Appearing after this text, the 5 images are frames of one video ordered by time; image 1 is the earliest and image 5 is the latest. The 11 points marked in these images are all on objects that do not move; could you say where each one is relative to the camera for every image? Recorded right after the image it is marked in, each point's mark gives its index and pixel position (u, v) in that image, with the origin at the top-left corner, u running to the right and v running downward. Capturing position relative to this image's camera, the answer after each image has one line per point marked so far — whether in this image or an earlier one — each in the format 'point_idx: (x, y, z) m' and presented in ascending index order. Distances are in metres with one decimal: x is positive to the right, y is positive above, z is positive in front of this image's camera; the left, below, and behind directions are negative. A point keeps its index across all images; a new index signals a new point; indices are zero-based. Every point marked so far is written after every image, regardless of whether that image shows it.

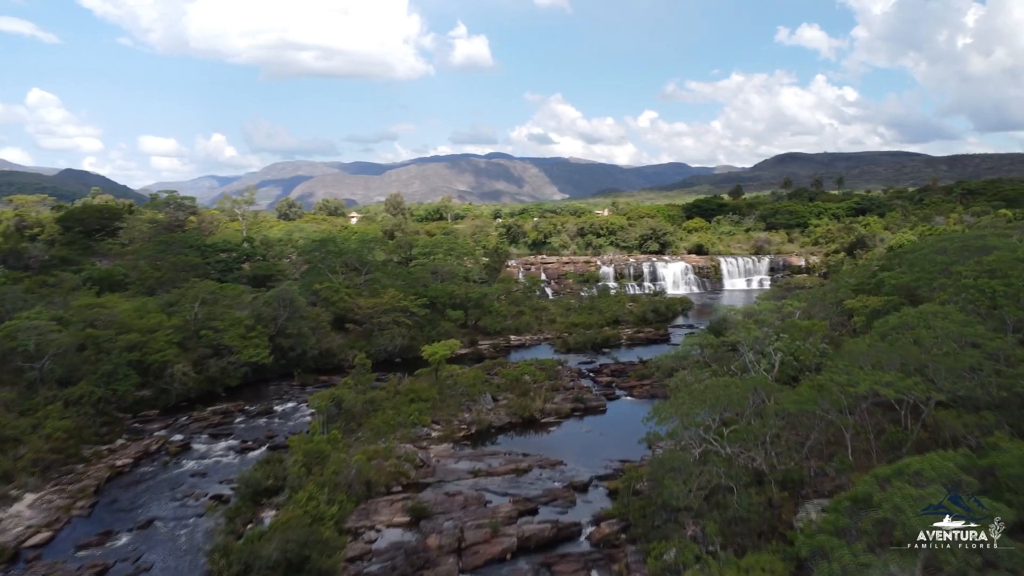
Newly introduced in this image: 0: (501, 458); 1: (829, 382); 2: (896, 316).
0: (-0.3, -5.3, +18.0) m
1: (+5.9, -1.7, +10.6) m
2: (+8.3, -0.6, +12.4) m
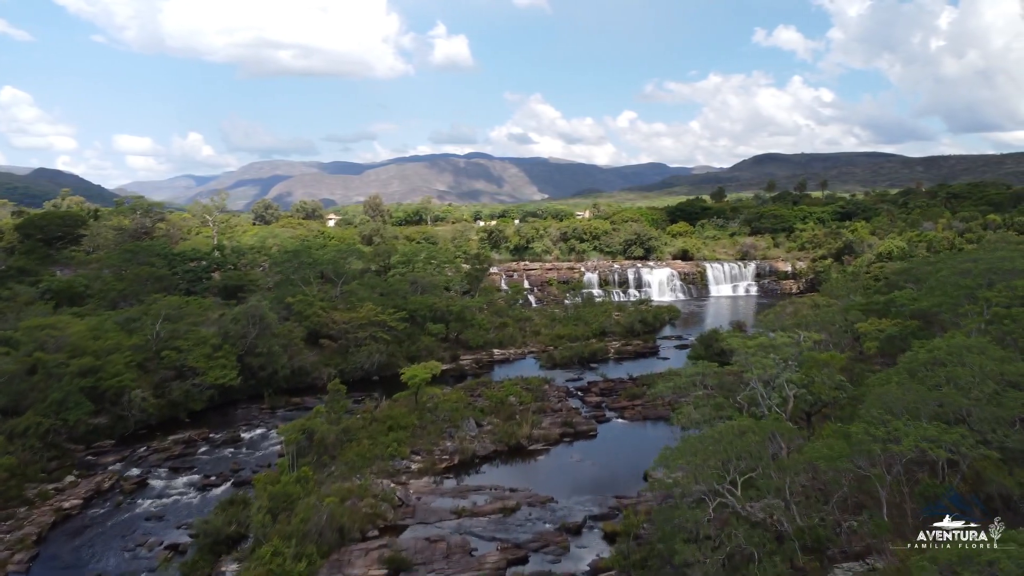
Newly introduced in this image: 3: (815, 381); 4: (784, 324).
0: (-0.7, -6.0, +16.7) m
1: (+5.7, -2.3, +9.5) m
2: (+8.0, -1.2, +11.3) m
3: (+6.5, -2.0, +12.4) m
4: (+8.4, -1.1, +17.8) m
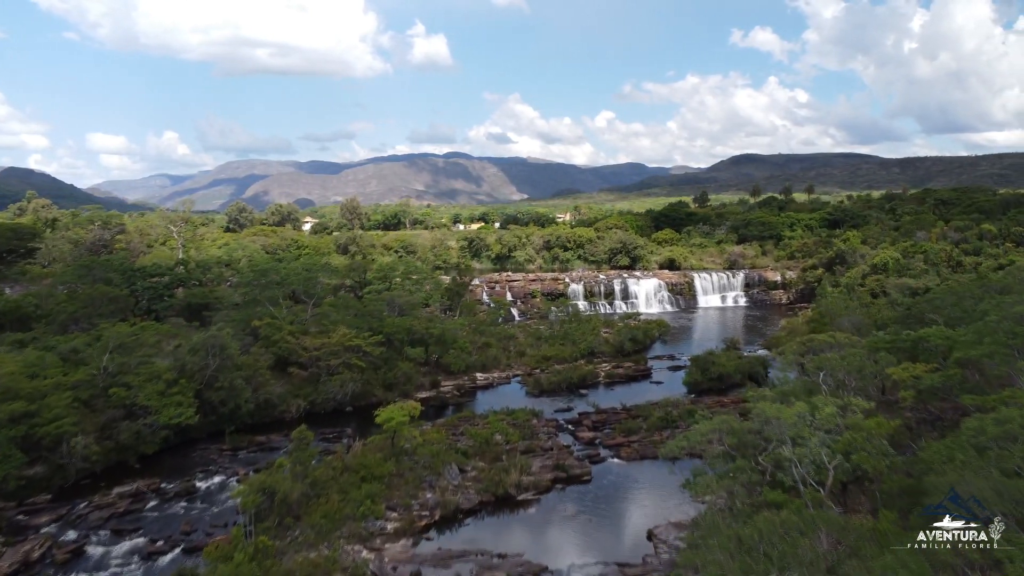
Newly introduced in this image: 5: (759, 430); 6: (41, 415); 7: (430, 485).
0: (-1.0, -7.0, +14.7) m
1: (+5.6, -3.3, +7.8) m
2: (+7.9, -2.2, +9.7) m
3: (+6.3, -3.0, +10.7) m
4: (+8.0, -2.1, +16.2) m
5: (+5.2, -3.0, +12.2) m
6: (-16.2, -4.4, +19.9) m
7: (-2.6, -6.1, +18.0) m
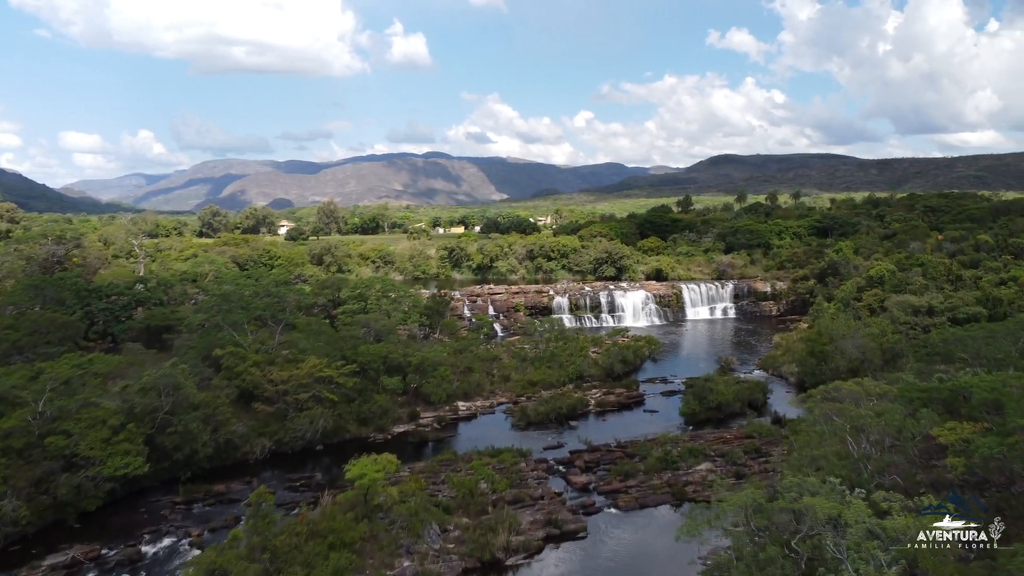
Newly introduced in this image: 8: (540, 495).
0: (-1.2, -8.1, +12.8) m
1: (+5.6, -4.3, +6.1) m
2: (+7.7, -3.2, +8.0) m
3: (+6.2, -4.0, +9.0) m
4: (+7.7, -3.1, +14.6) m
5: (+5.1, -4.0, +10.5) m
6: (-16.6, -5.7, +17.4) m
7: (-2.9, -7.2, +16.0) m
8: (+0.9, -6.7, +18.8) m
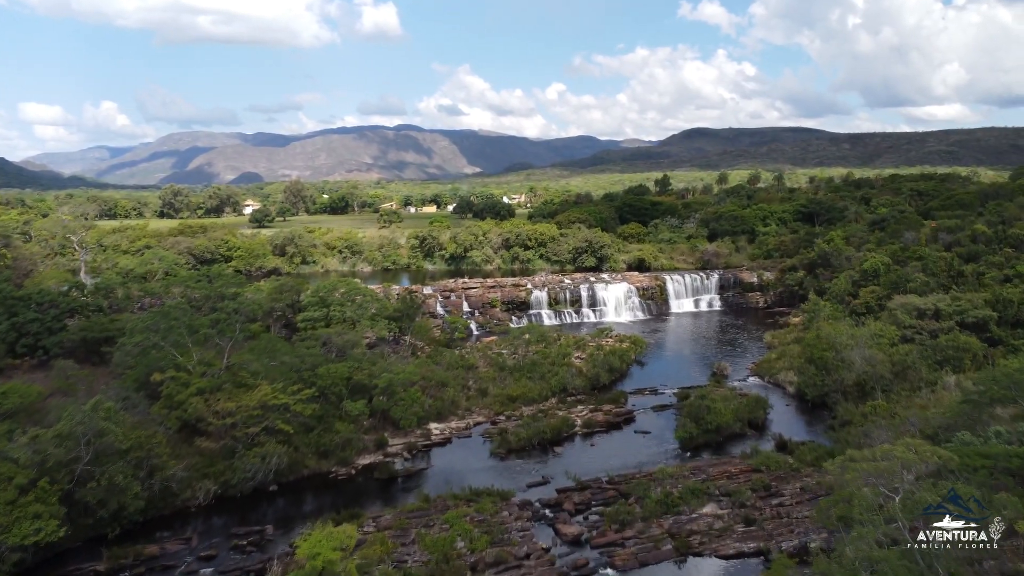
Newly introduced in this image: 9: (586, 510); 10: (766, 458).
0: (-1.5, -9.2, +10.4) m
1: (+5.6, -5.6, +3.8) m
2: (+7.6, -4.3, +5.8) m
3: (+6.0, -5.1, +6.7) m
4: (+7.3, -3.9, +12.3) m
5: (+4.9, -5.1, +8.1) m
6: (-17.1, -6.8, +14.2) m
7: (-3.3, -8.2, +13.5) m
8: (+0.4, -7.5, +16.4) m
9: (+2.4, -7.1, +18.5) m
10: (+8.7, -5.8, +19.8) m
